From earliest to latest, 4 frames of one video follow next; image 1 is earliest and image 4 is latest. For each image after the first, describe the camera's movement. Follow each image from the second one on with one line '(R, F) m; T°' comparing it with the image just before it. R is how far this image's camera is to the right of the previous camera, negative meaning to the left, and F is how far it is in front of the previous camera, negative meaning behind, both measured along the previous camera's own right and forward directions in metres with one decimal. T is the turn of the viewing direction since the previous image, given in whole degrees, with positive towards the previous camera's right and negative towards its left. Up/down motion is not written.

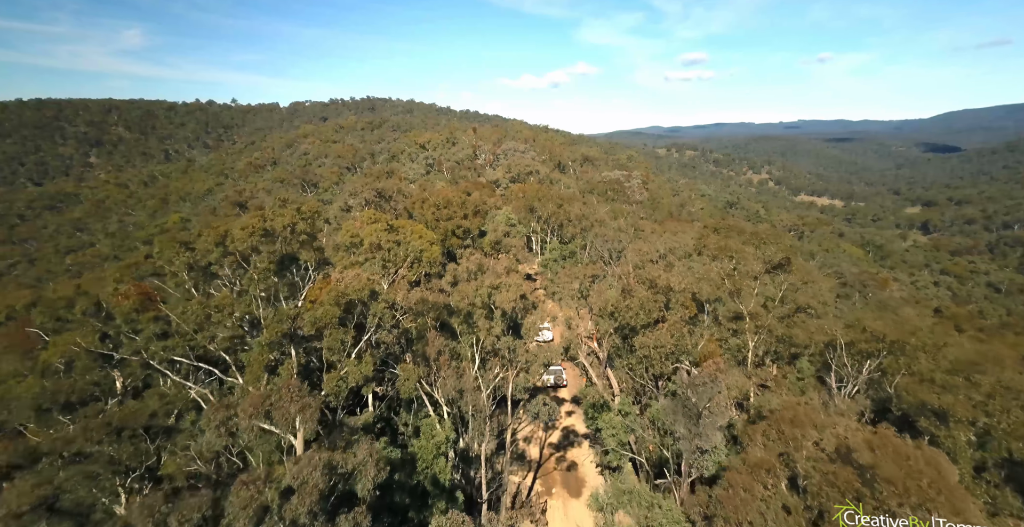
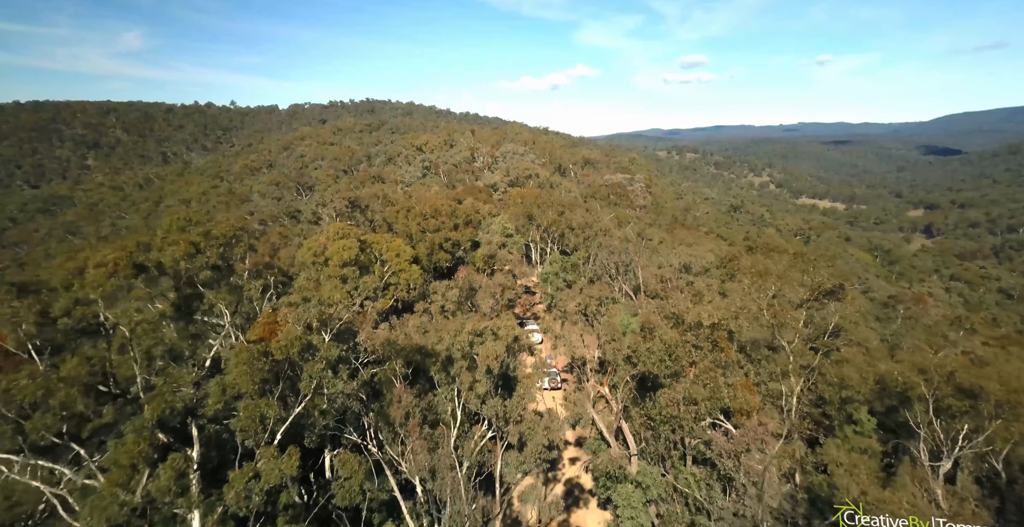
(+0.3, +4.0) m; 0°
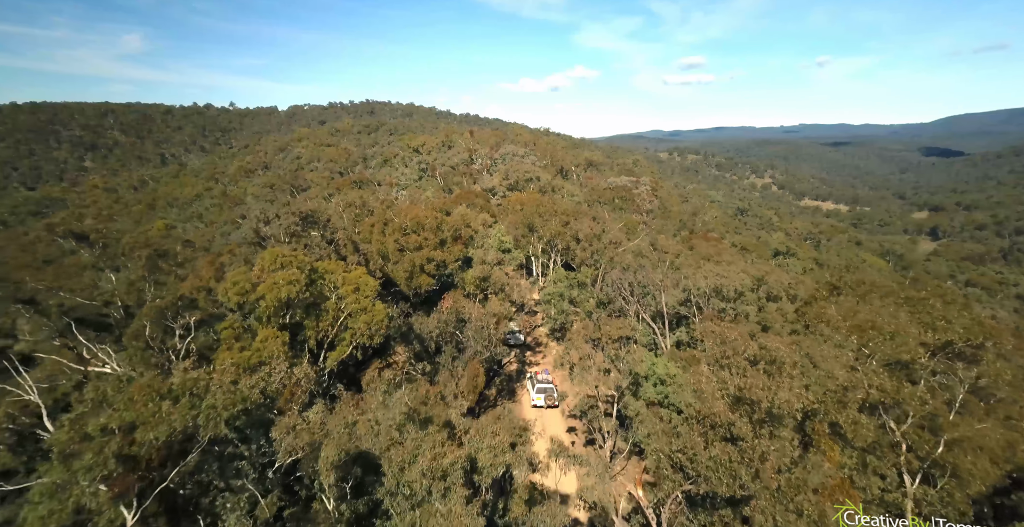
(+0.2, +5.3) m; 0°
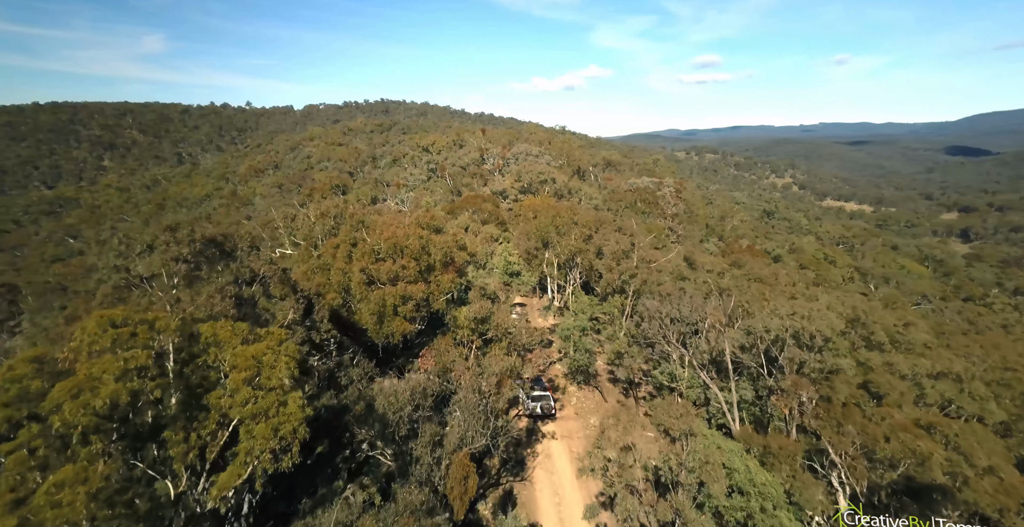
(+0.2, +7.0) m; -2°
